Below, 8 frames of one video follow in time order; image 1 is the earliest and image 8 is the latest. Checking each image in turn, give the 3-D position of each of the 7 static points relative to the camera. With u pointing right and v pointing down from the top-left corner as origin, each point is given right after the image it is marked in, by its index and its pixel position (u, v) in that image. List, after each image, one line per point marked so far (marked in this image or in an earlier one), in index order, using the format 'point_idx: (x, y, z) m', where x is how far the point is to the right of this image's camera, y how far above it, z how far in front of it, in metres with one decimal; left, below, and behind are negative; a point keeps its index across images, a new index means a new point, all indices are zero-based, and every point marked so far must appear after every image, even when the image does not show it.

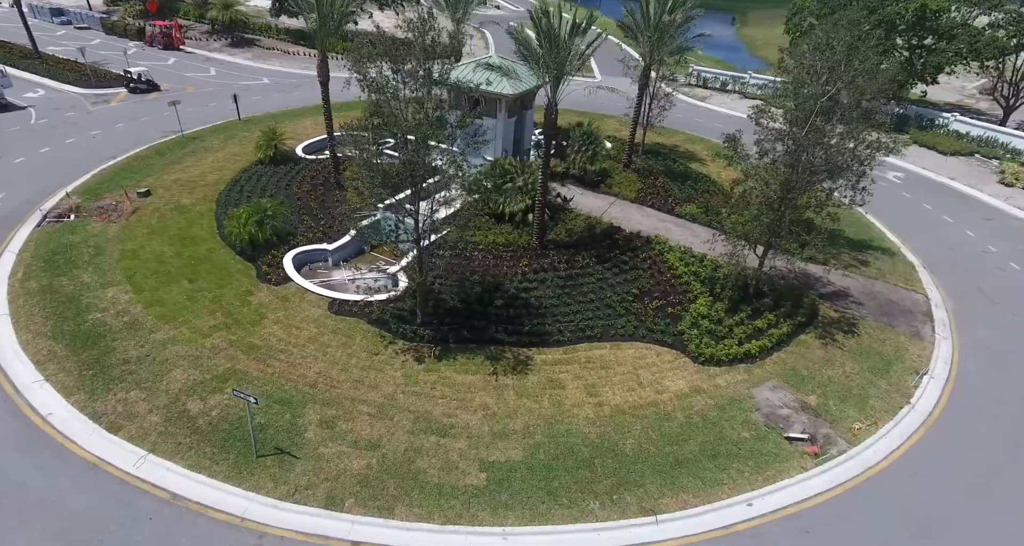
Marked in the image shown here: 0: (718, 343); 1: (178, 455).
0: (+5.8, -2.0, +15.5) m
1: (-7.3, -4.0, +11.9) m
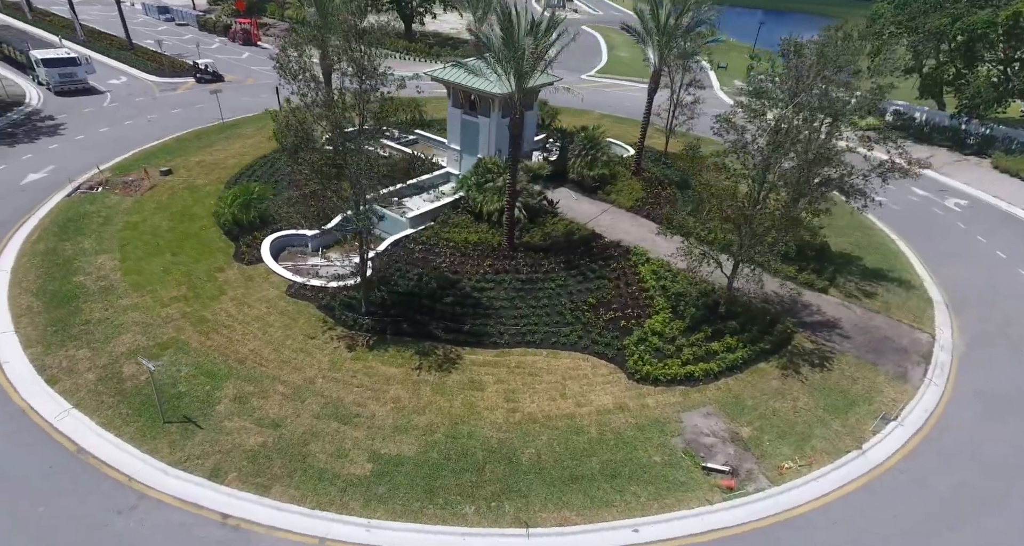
0: (+4.0, -2.4, +14.7) m
1: (-9.7, -3.2, +12.7) m
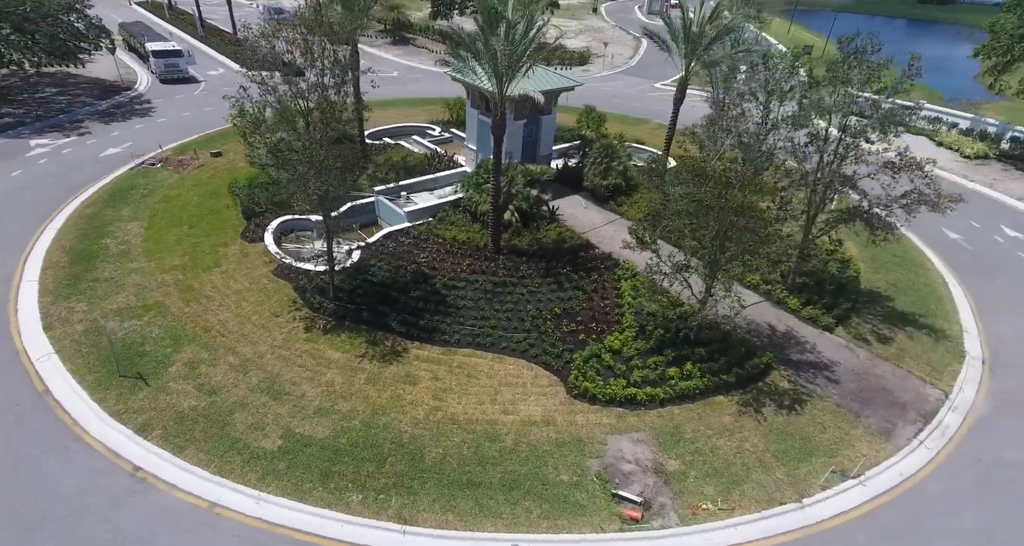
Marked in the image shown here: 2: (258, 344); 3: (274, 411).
0: (+2.4, -2.8, +14.0) m
1: (-11.4, -2.2, +14.1) m
2: (-6.9, -1.9, +14.8) m
3: (-5.6, -3.2, +12.8) m
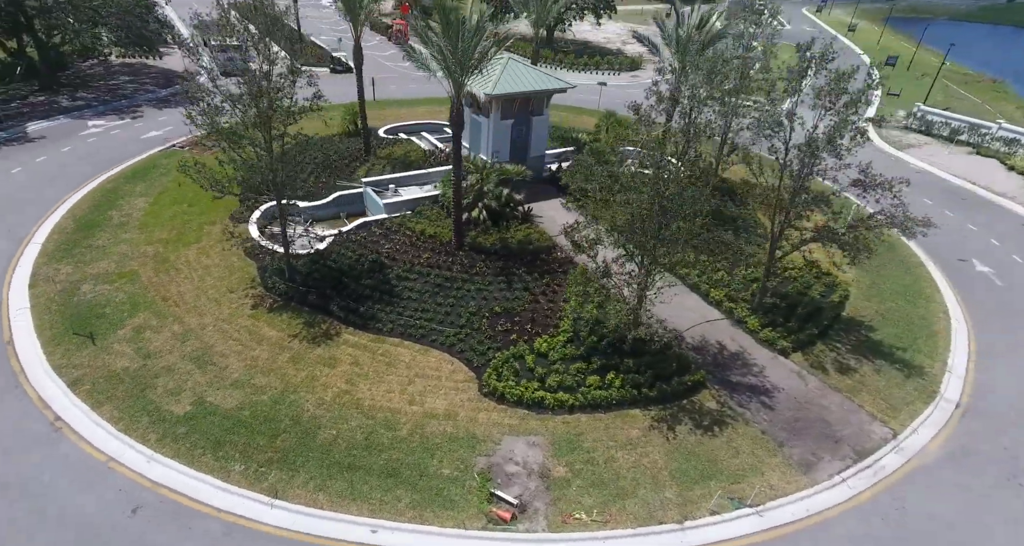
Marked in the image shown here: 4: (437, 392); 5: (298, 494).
0: (+0.2, -2.8, +13.9) m
1: (-13.4, -1.2, +15.6) m
2: (-8.9, -1.2, +15.7) m
3: (-7.9, -2.6, +13.6) m
4: (-1.9, -3.0, +13.6) m
5: (-4.3, -4.5, +11.0) m
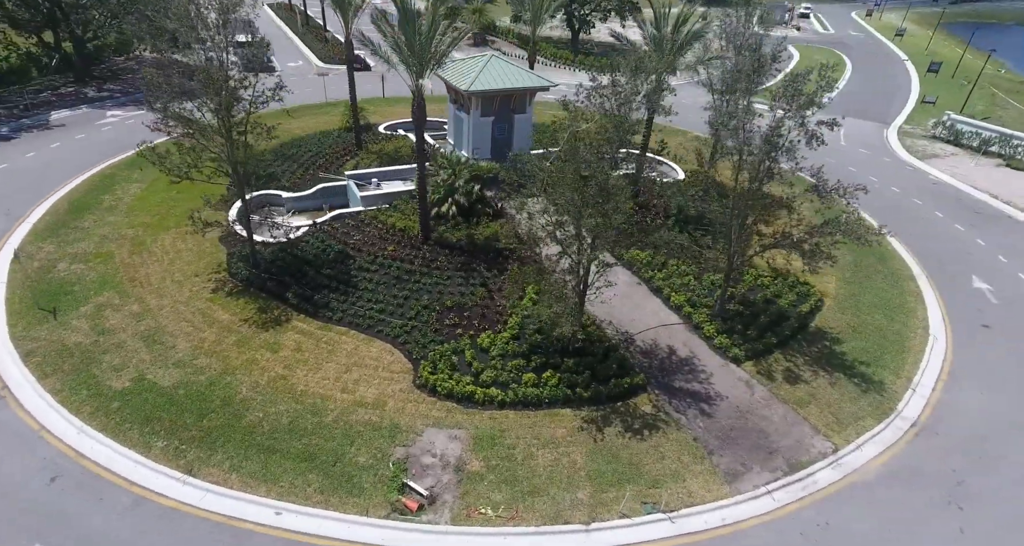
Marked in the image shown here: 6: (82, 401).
0: (-1.5, -2.6, +13.9) m
1: (-14.9, -0.5, +16.4) m
2: (-10.3, -0.7, +16.3) m
3: (-9.5, -2.1, +14.1) m
4: (-3.5, -2.7, +13.7) m
5: (-6.2, -4.1, +11.3) m
6: (-10.0, -3.0, +12.7) m
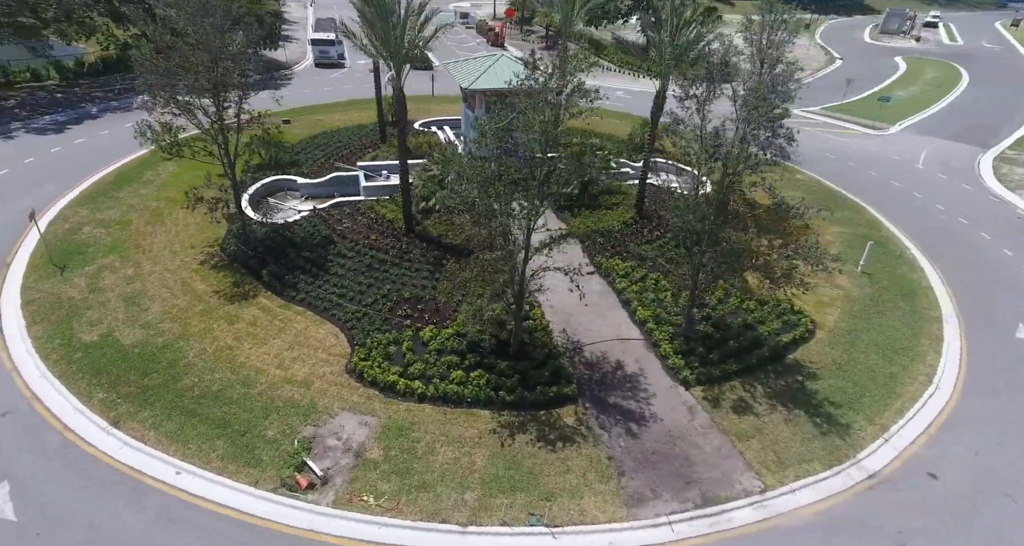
0: (-3.2, -2.4, +14.1) m
1: (-15.9, +0.9, +18.5) m
2: (-11.5, +0.2, +17.7) m
3: (-11.1, -1.2, +15.4) m
4: (-5.3, -2.3, +14.3) m
5: (-8.4, -3.4, +12.2) m
6: (-11.9, -1.9, +14.2) m
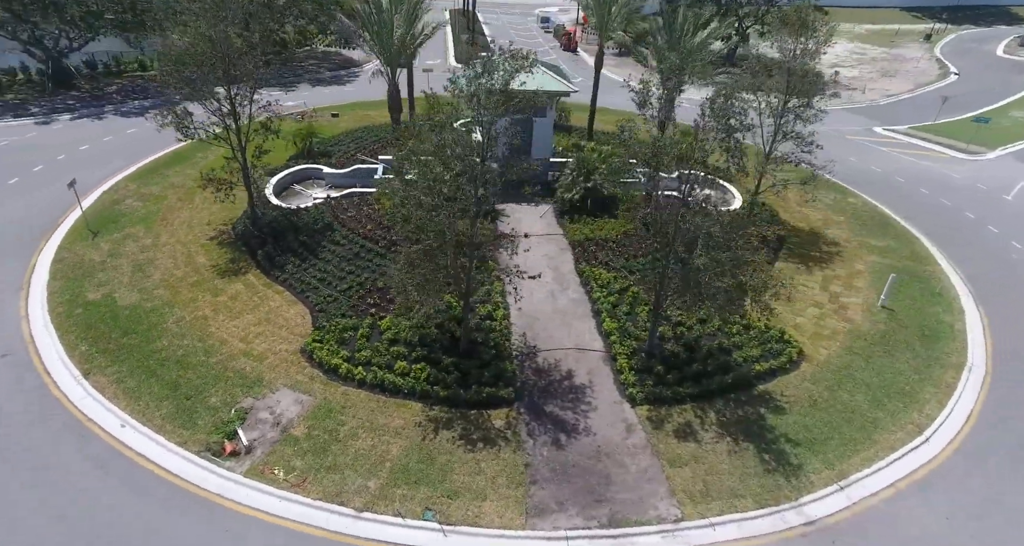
0: (-4.7, -2.0, +14.6) m
1: (-16.3, +2.2, +20.8) m
2: (-12.0, +1.2, +19.4) m
3: (-12.2, -0.2, +17.1) m
4: (-6.7, -1.8, +15.1) m
5: (-10.1, -2.6, +13.5) m
6: (-13.1, -0.9, +15.9) m
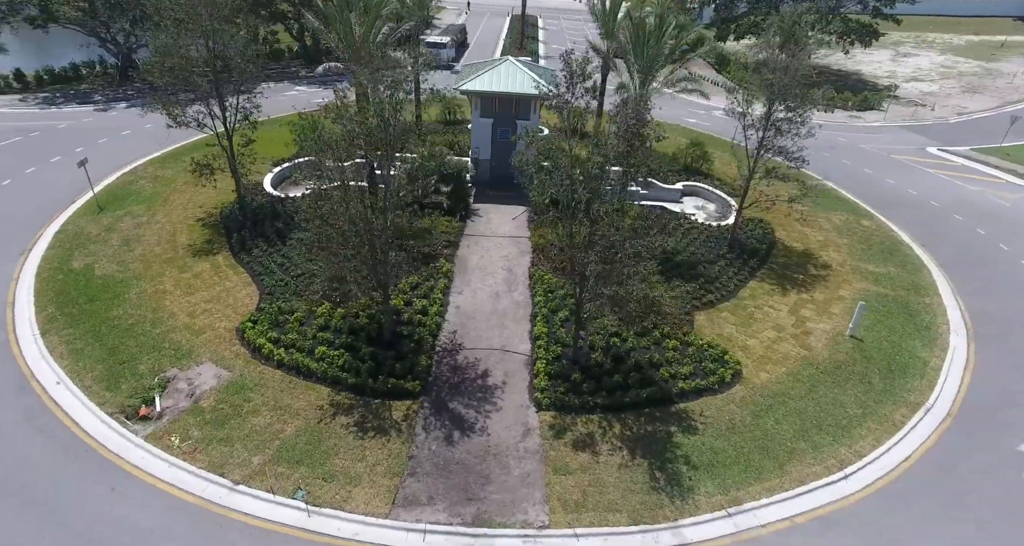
0: (-6.8, -1.6, +15.4) m
1: (-17.3, +3.4, +22.8) m
2: (-13.3, +2.1, +21.0) m
3: (-13.8, +0.7, +18.7) m
4: (-8.7, -1.2, +16.1) m
5: (-12.4, -1.8, +14.9) m
6: (-14.9, +0.1, +17.6) m
